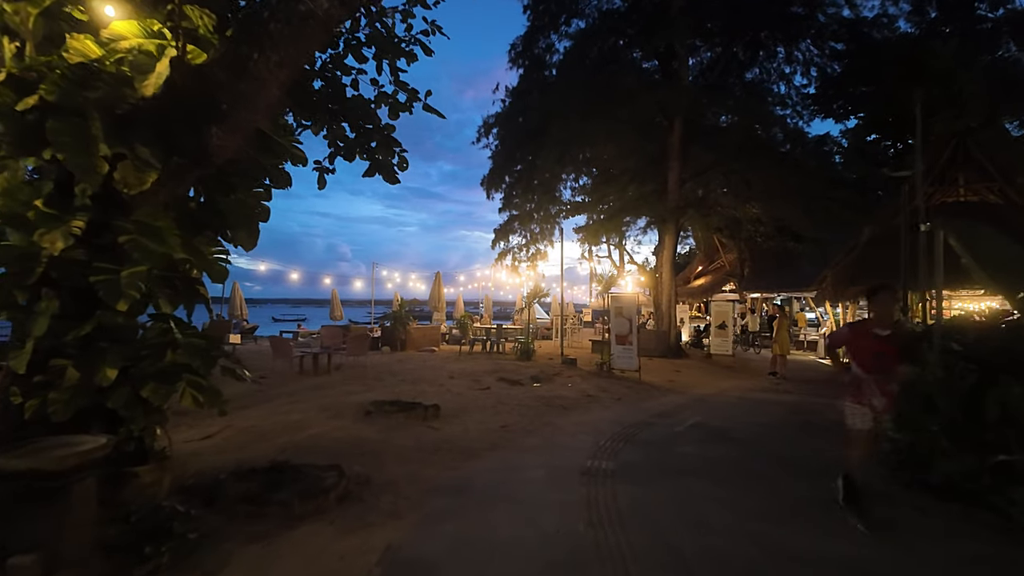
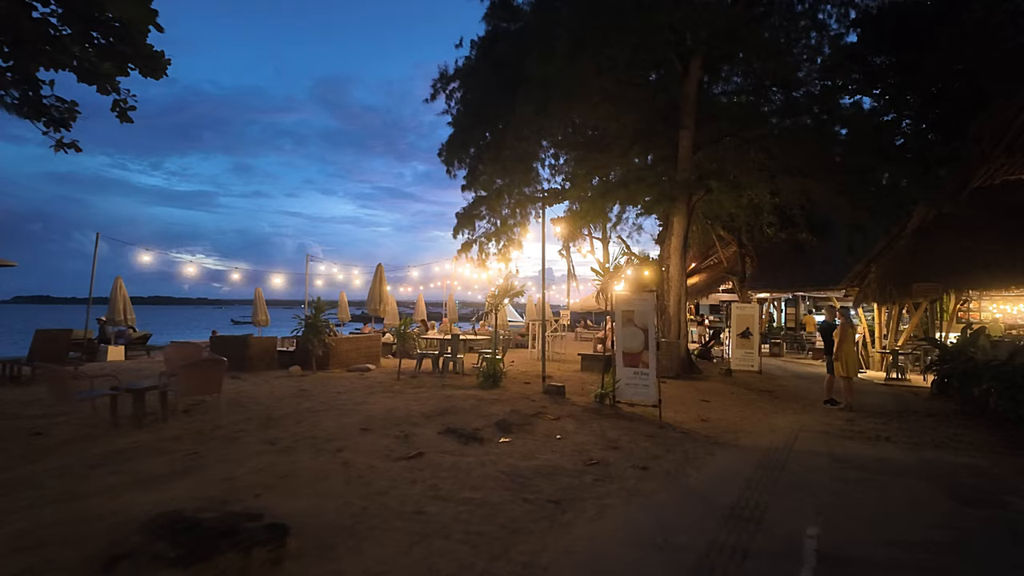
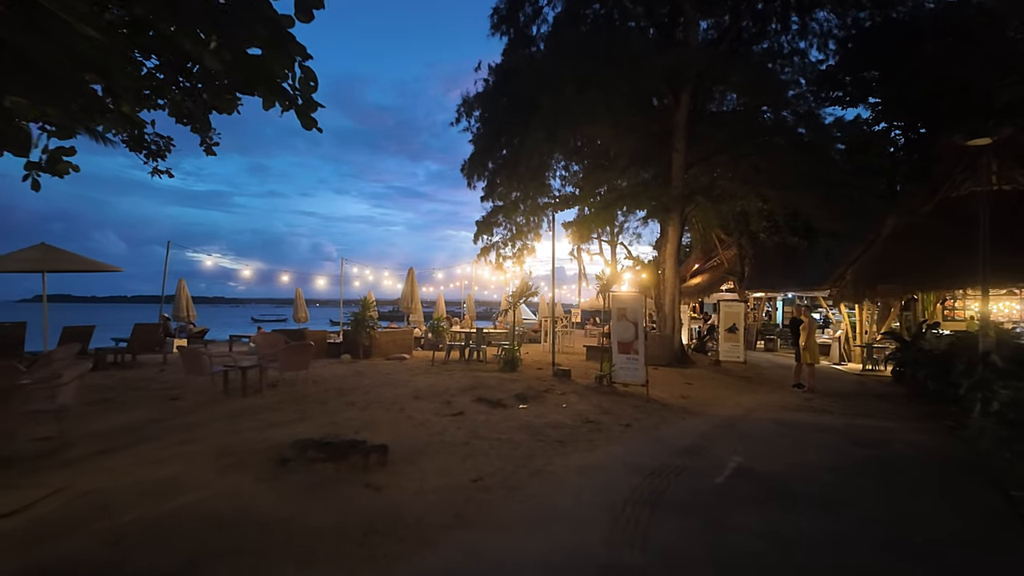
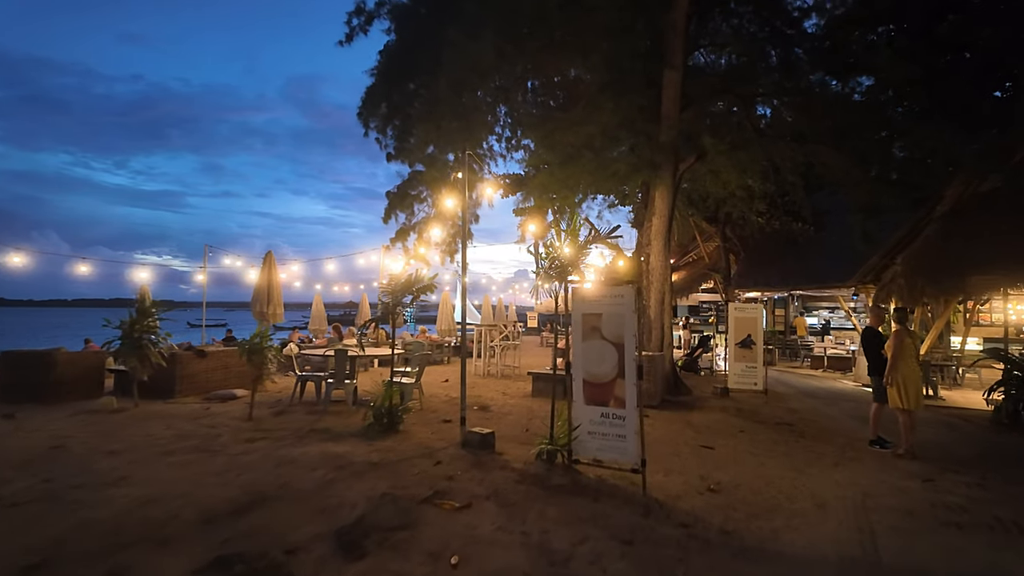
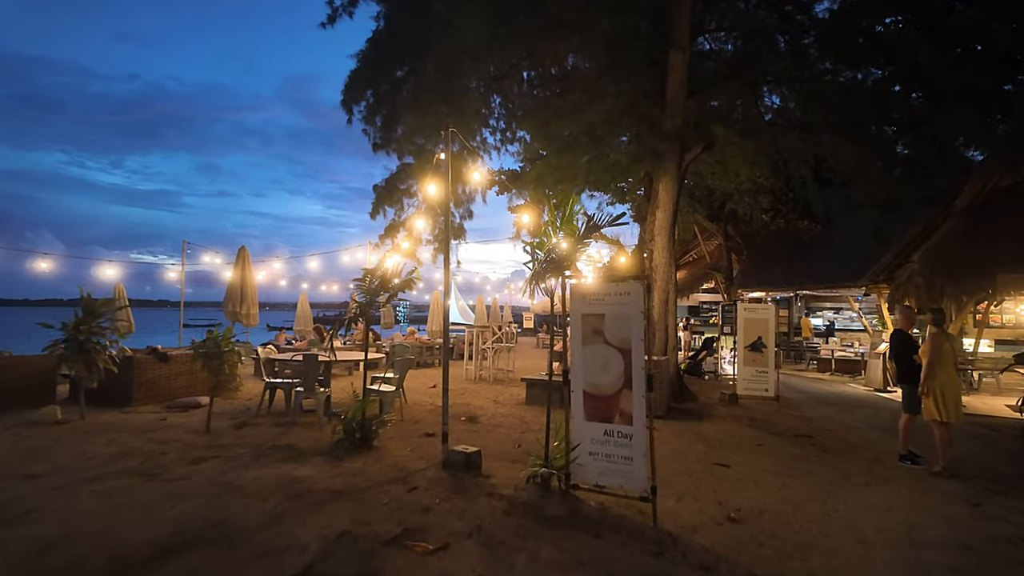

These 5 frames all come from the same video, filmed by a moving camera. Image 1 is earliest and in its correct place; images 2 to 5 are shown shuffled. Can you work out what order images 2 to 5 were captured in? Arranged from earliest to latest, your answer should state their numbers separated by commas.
3, 2, 4, 5
